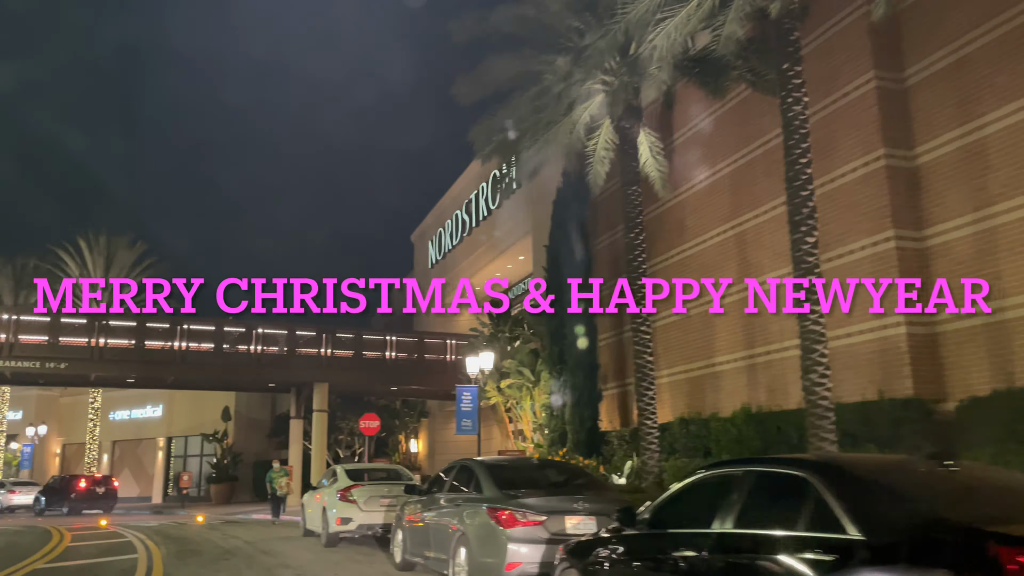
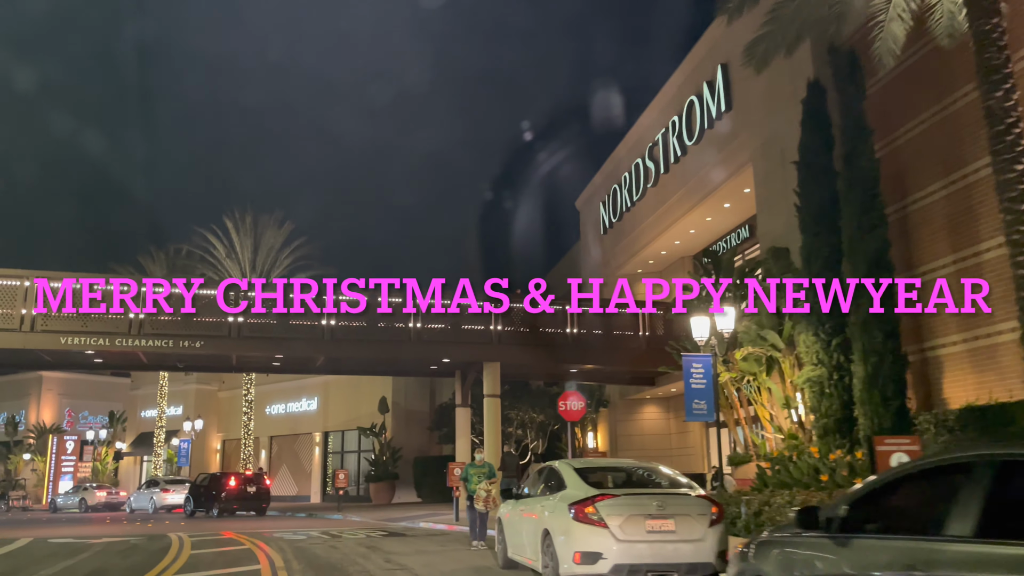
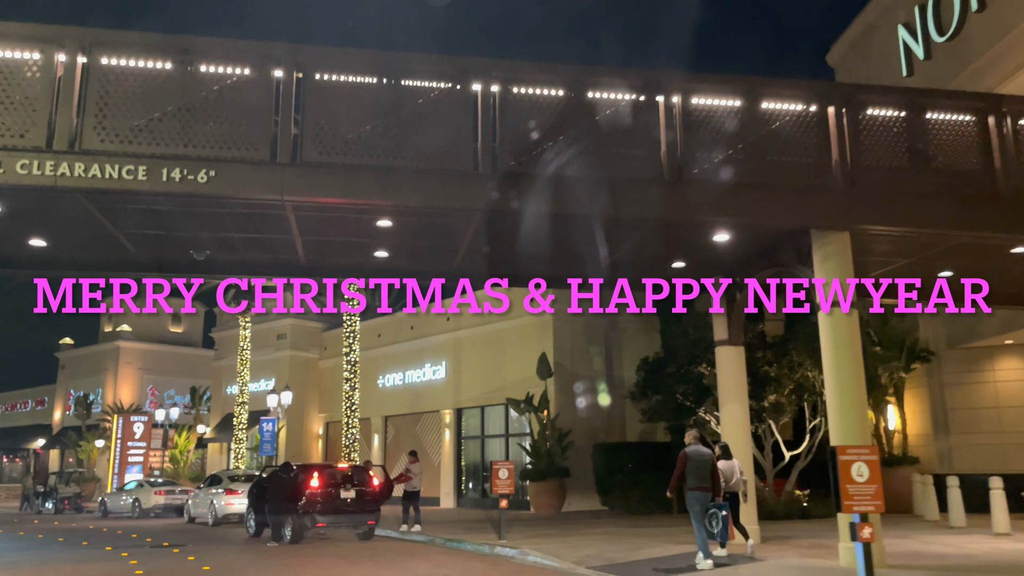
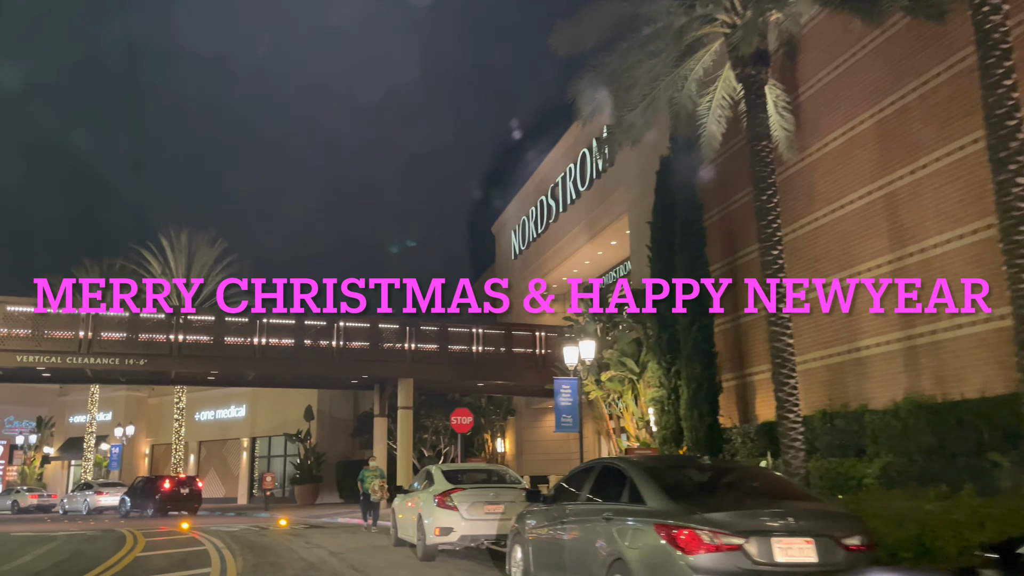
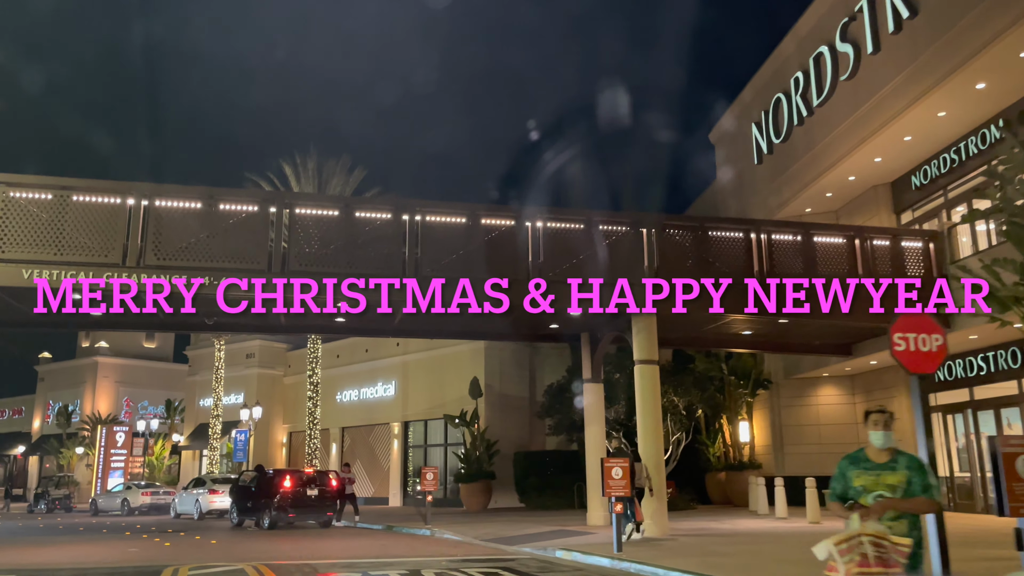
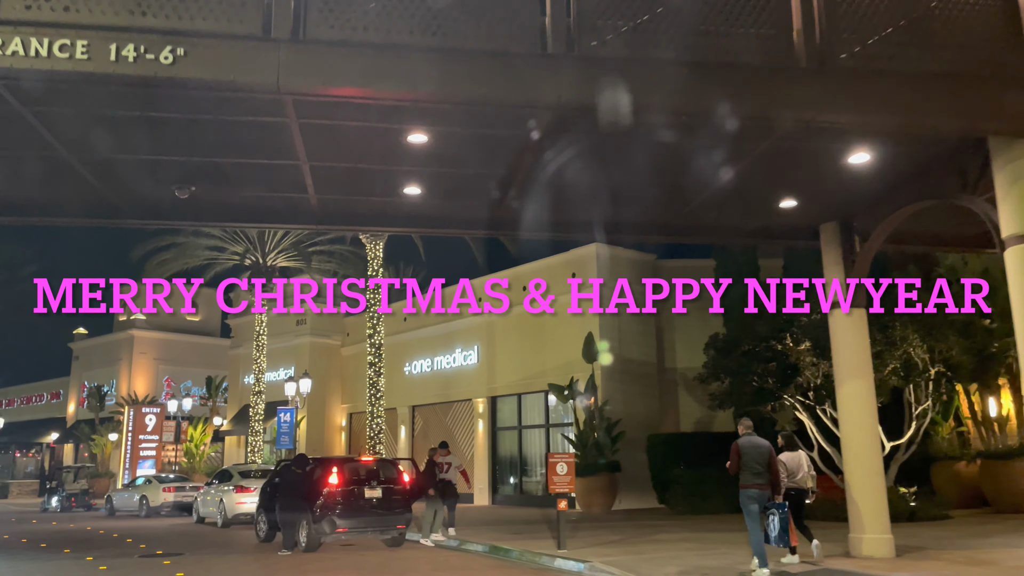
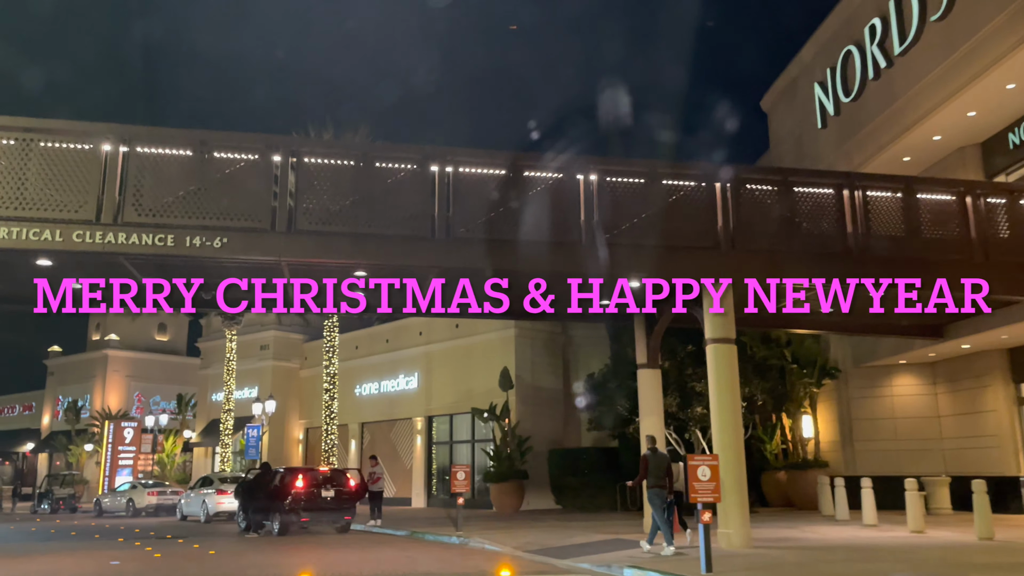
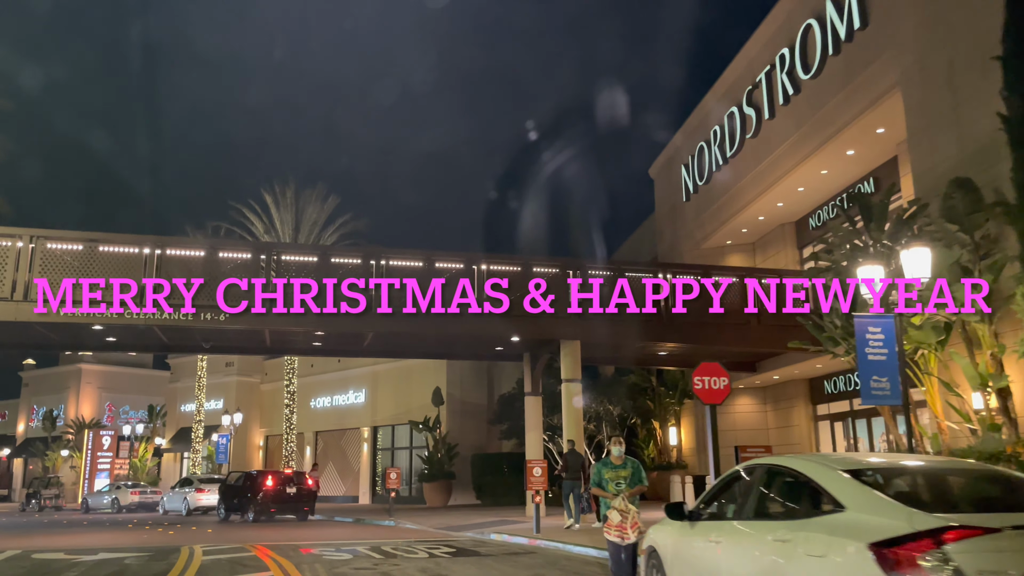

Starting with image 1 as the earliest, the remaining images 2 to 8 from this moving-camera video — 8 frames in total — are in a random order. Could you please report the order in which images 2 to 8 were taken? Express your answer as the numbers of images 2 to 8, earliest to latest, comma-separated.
4, 2, 8, 5, 7, 3, 6
